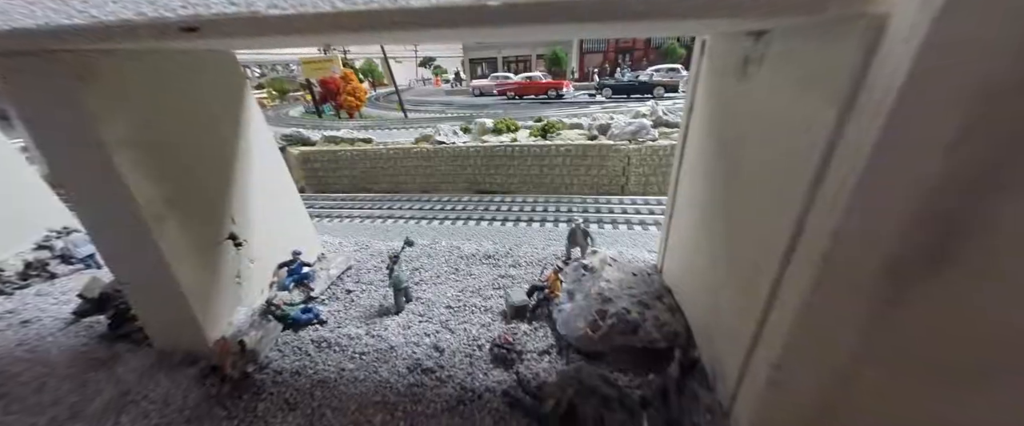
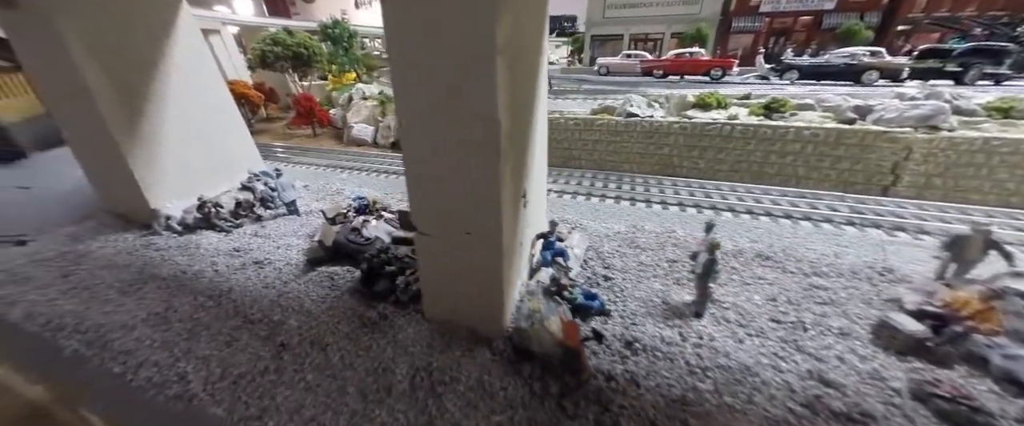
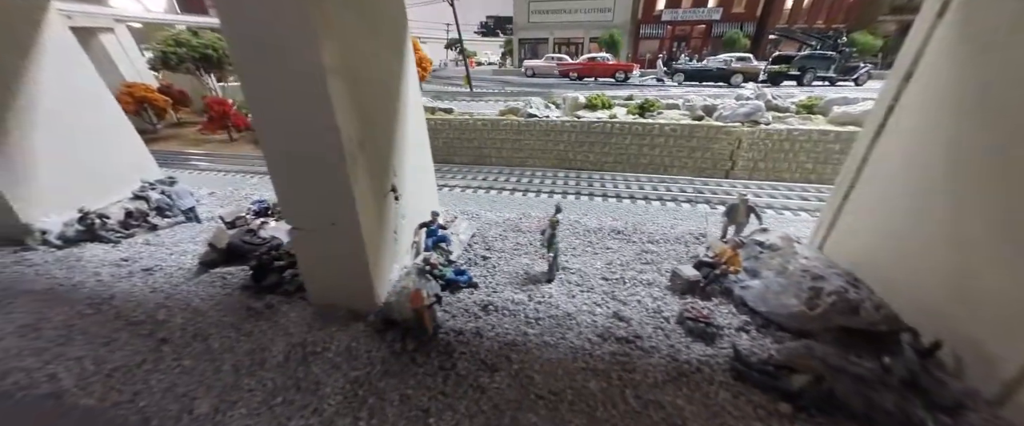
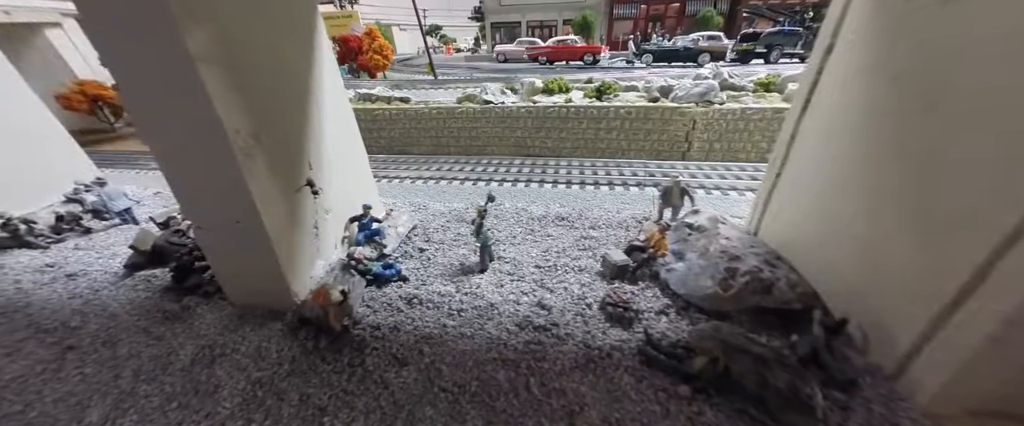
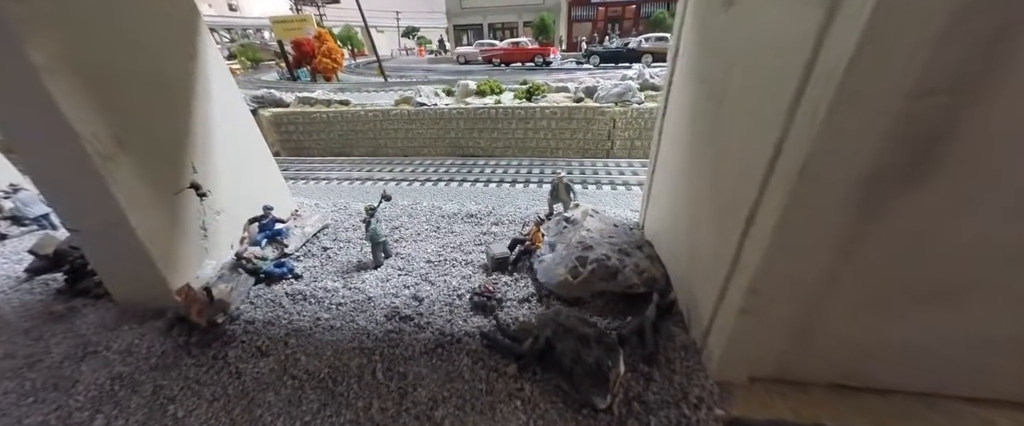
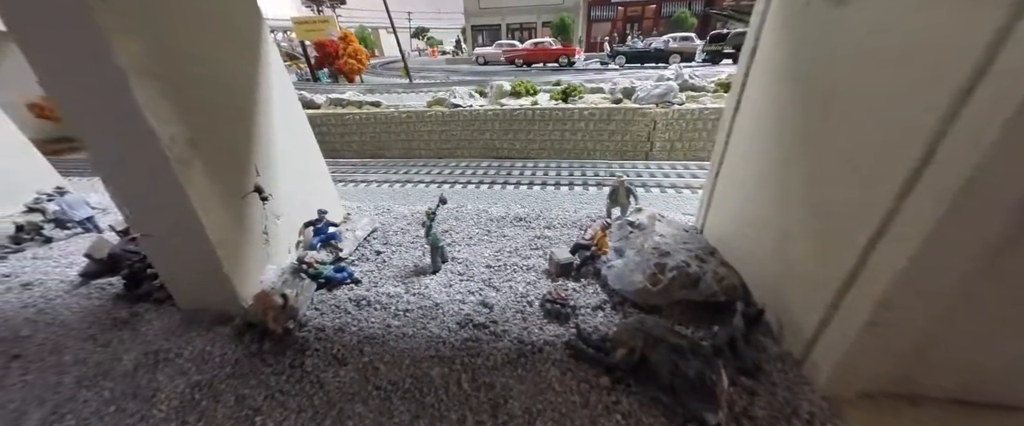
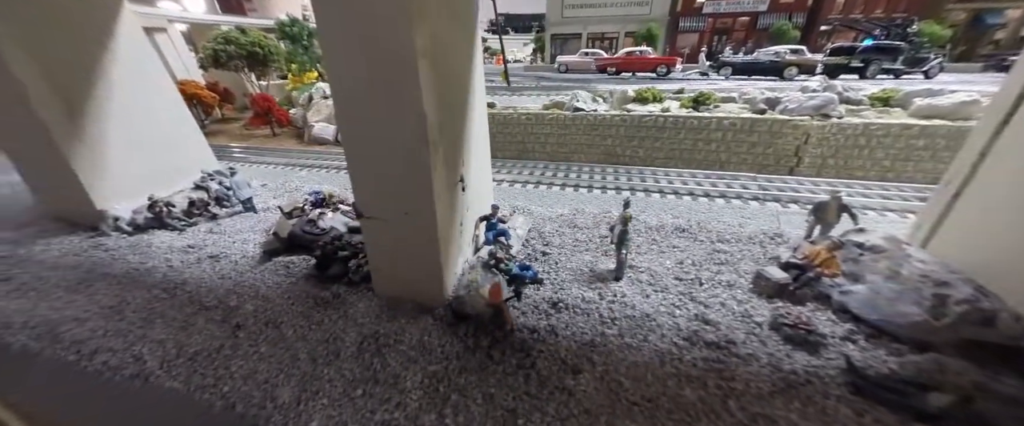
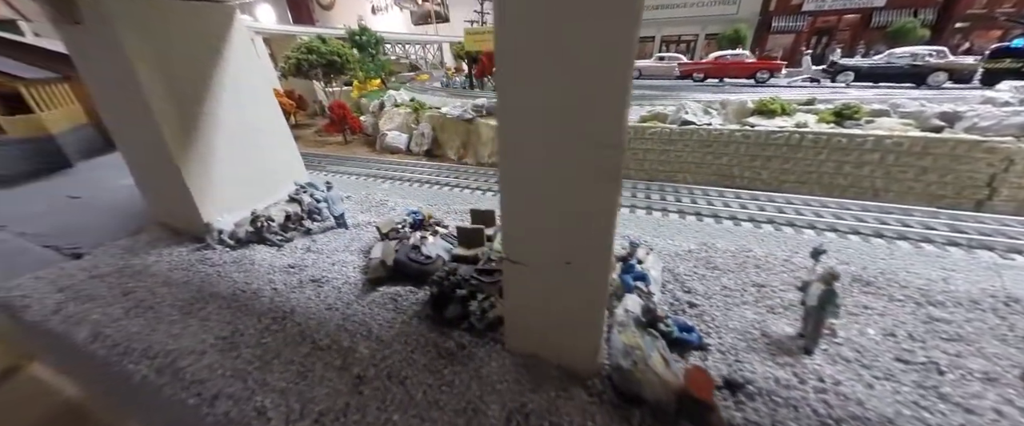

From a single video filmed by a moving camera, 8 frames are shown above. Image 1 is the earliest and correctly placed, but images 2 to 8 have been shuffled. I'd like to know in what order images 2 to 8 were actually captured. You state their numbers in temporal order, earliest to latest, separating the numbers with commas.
5, 6, 4, 3, 7, 2, 8
